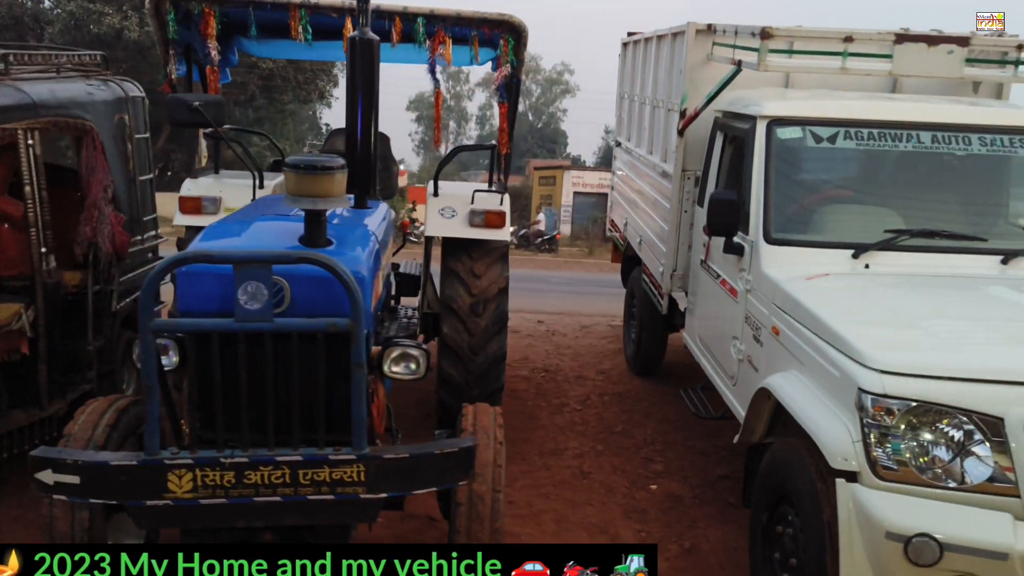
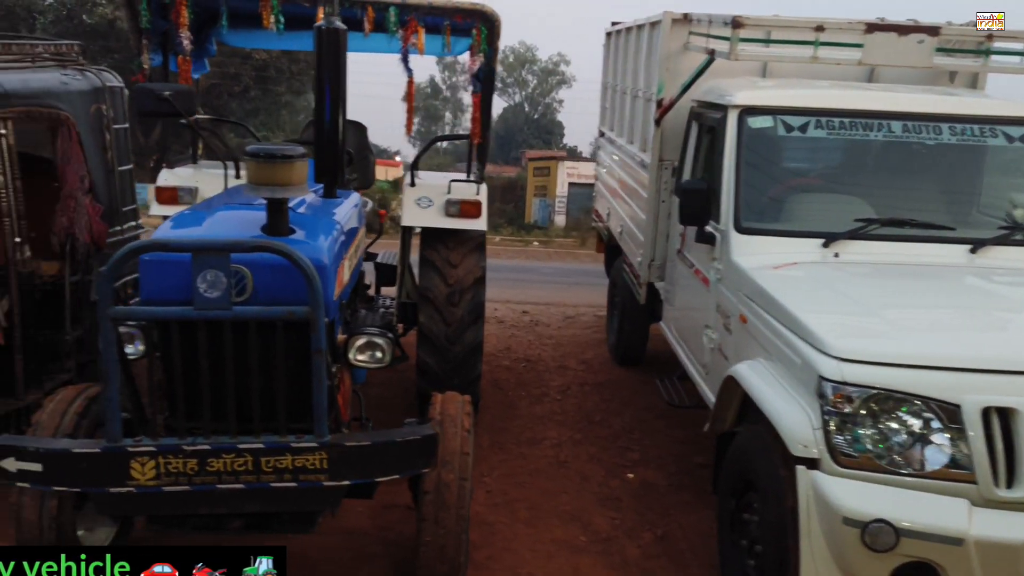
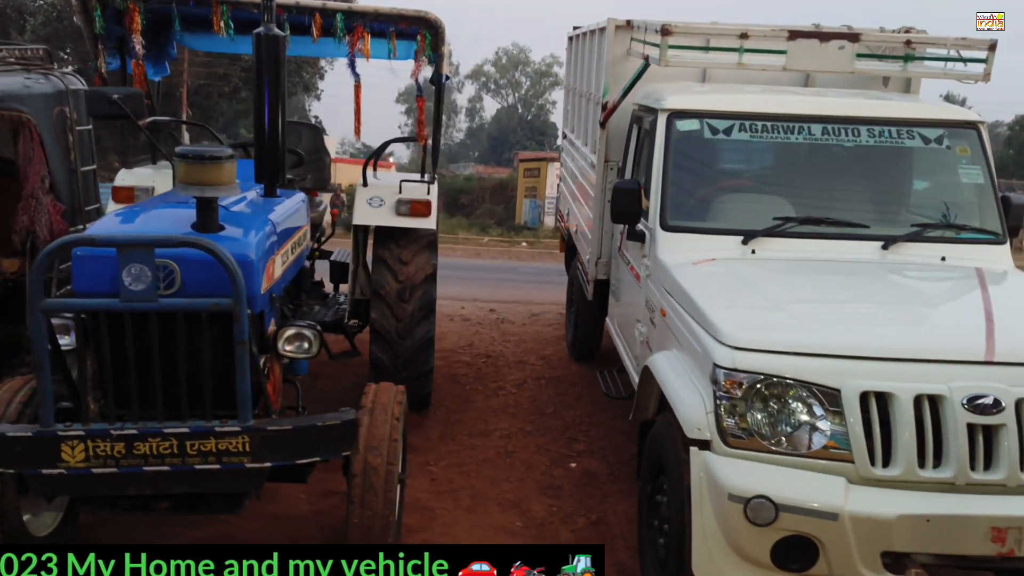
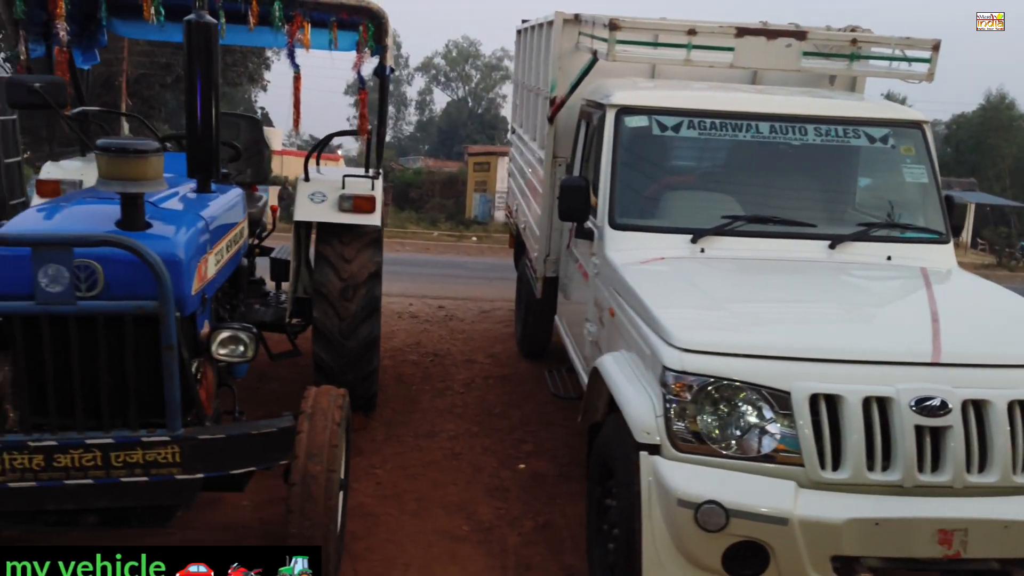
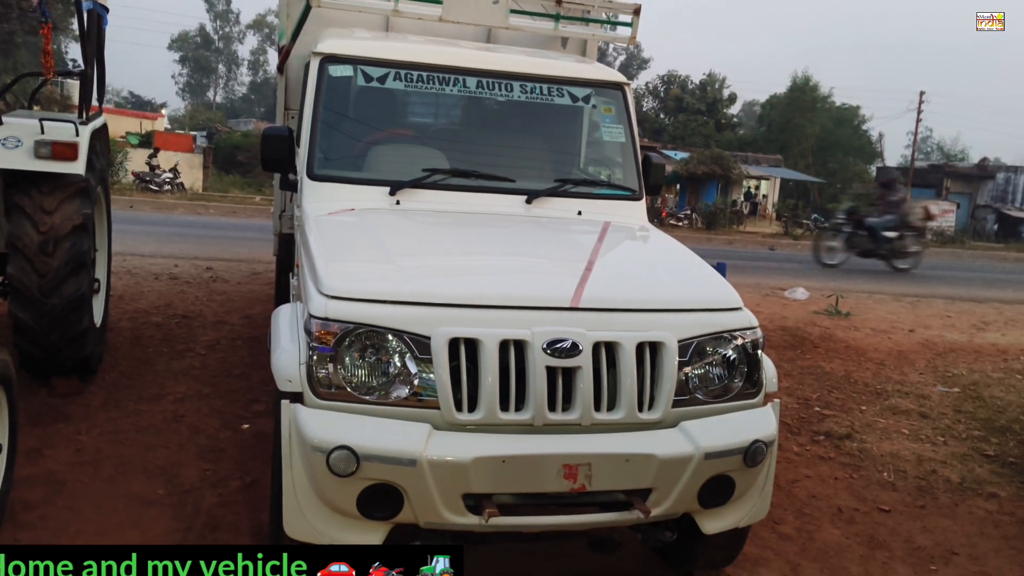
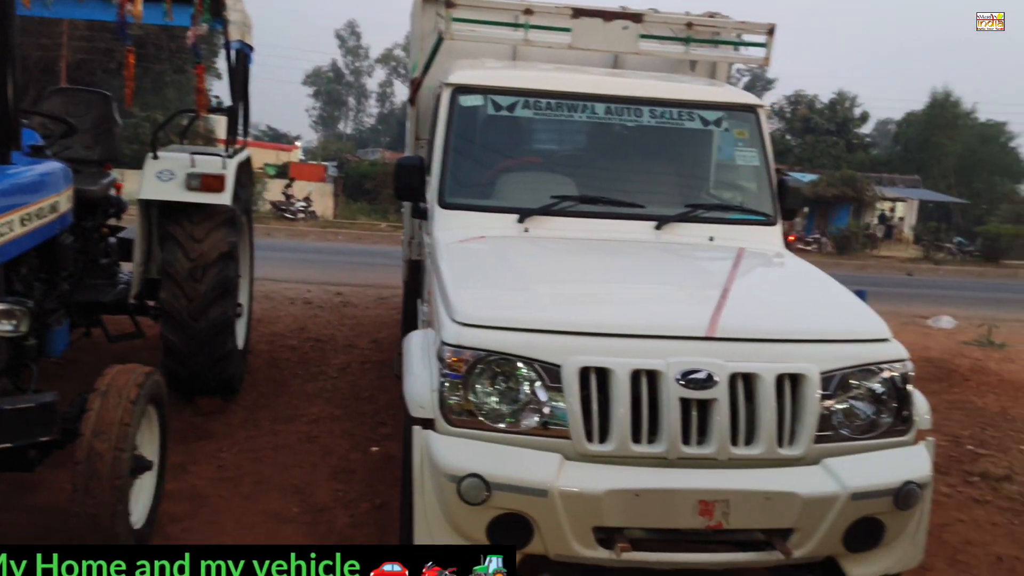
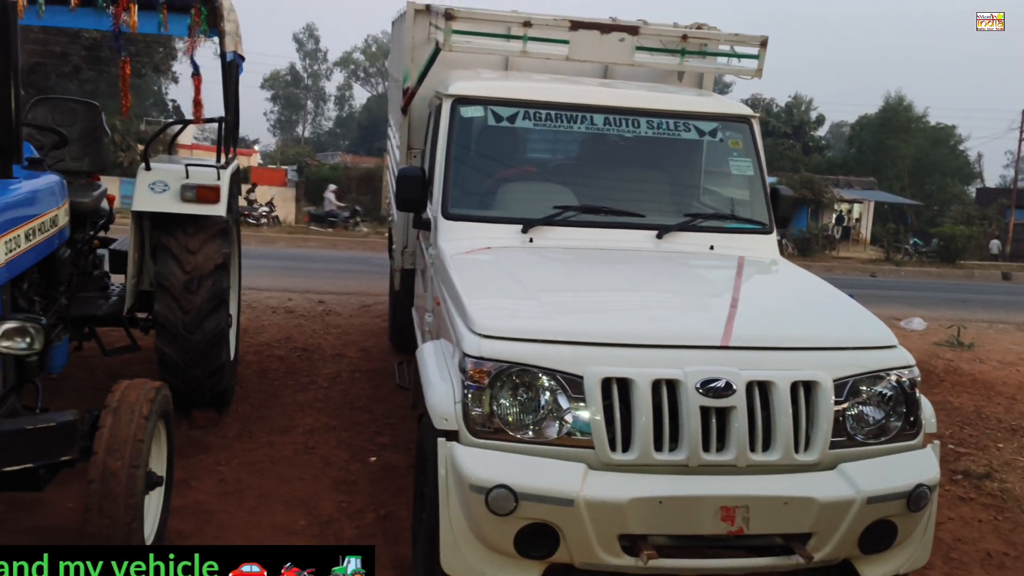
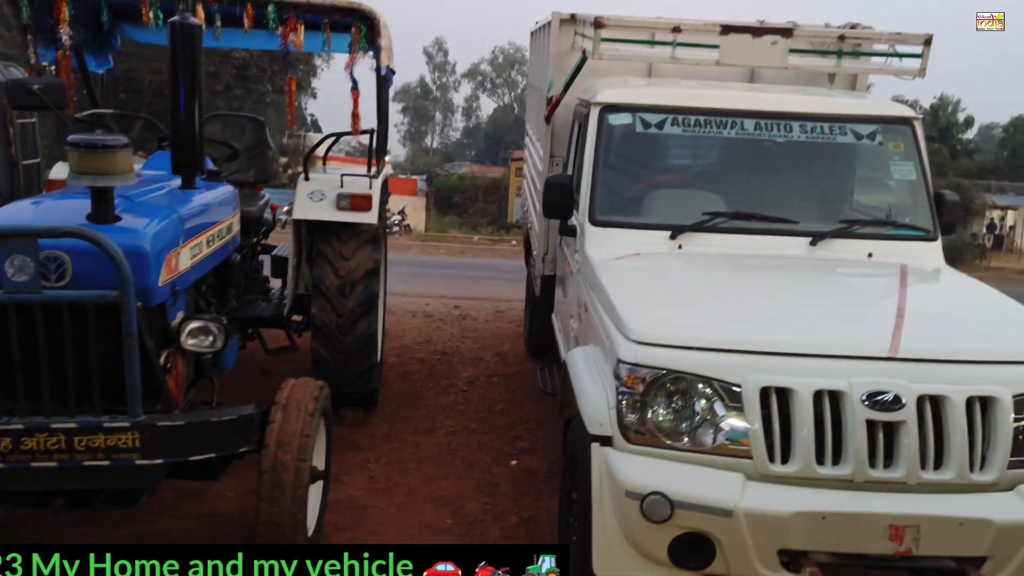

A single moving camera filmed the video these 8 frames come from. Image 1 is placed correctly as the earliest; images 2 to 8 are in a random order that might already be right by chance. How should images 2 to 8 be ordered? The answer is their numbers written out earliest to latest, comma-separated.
3, 8, 6, 5, 7, 4, 2
